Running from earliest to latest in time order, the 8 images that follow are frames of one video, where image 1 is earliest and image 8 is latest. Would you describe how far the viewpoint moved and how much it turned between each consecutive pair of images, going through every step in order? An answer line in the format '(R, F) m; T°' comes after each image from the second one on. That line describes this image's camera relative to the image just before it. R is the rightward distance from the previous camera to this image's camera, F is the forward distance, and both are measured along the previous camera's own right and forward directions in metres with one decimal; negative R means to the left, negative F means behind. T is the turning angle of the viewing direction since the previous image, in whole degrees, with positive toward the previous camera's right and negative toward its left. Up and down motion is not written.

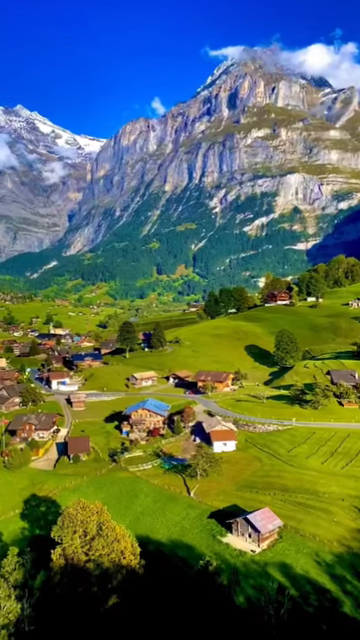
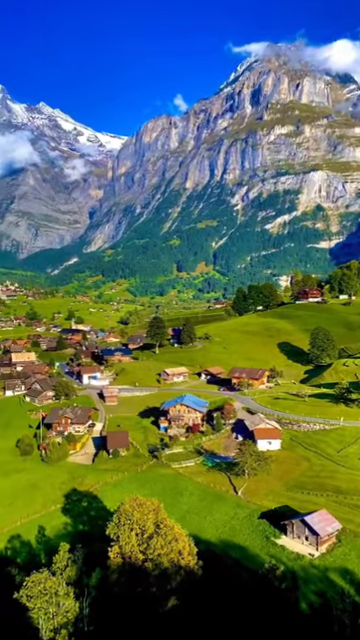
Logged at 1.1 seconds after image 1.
(-3.2, +1.5) m; -2°
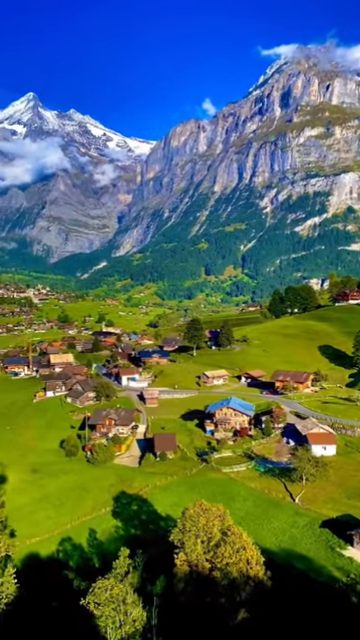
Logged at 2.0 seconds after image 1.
(-2.9, +1.4) m; -3°
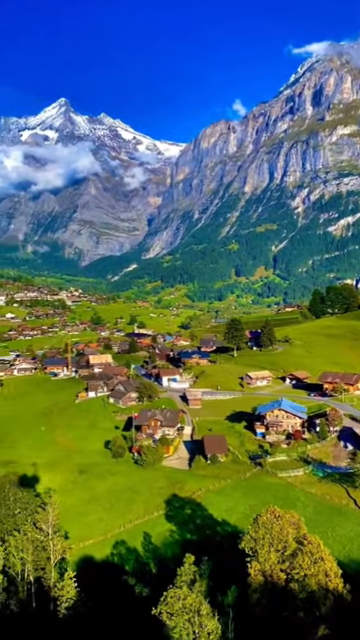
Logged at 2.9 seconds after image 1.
(-2.9, +1.7) m; -3°
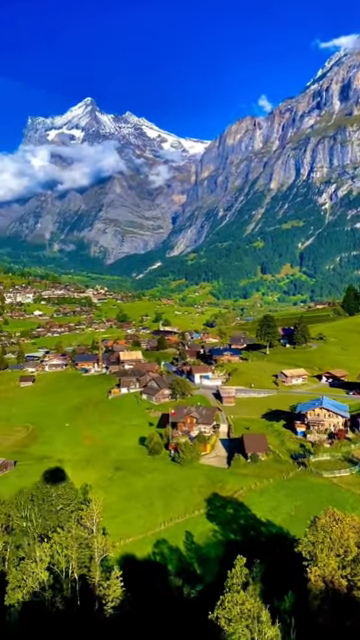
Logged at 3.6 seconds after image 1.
(-2.0, +1.3) m; -3°
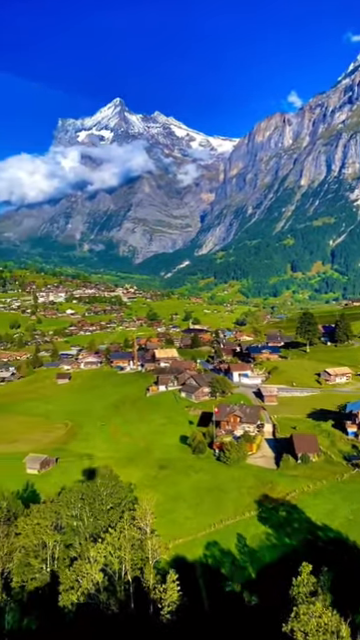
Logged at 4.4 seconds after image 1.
(-2.4, +1.7) m; -3°
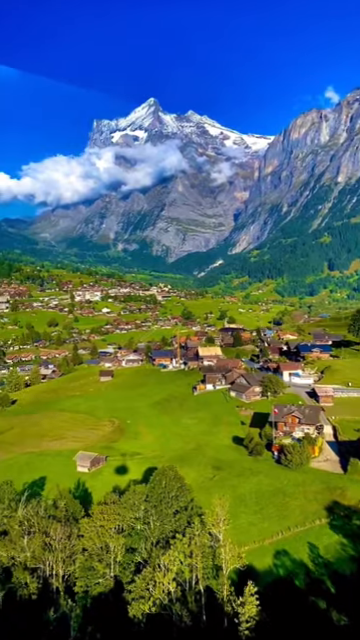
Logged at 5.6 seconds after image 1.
(-3.4, +2.9) m; -4°
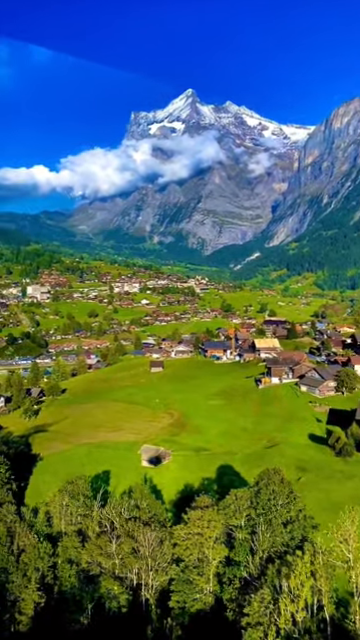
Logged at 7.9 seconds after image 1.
(-6.2, +6.2) m; -4°
